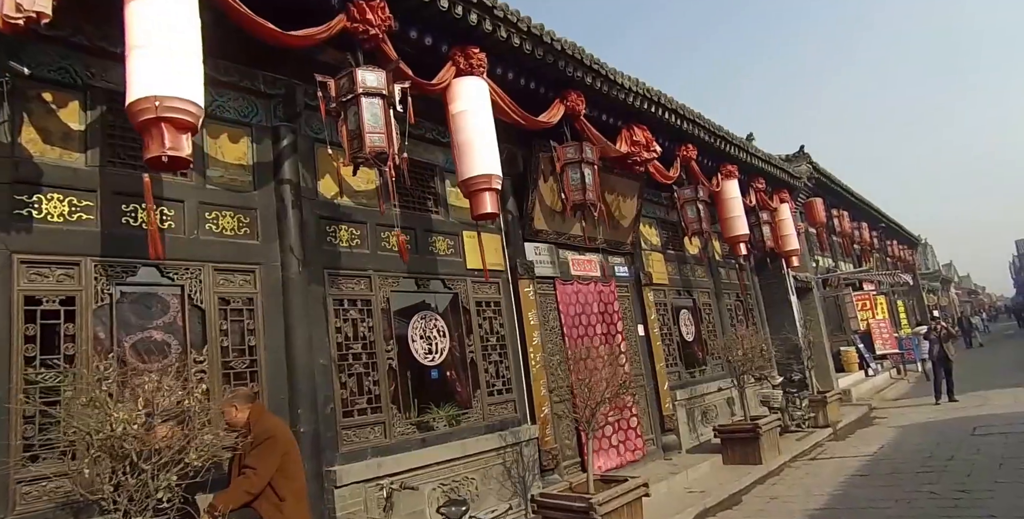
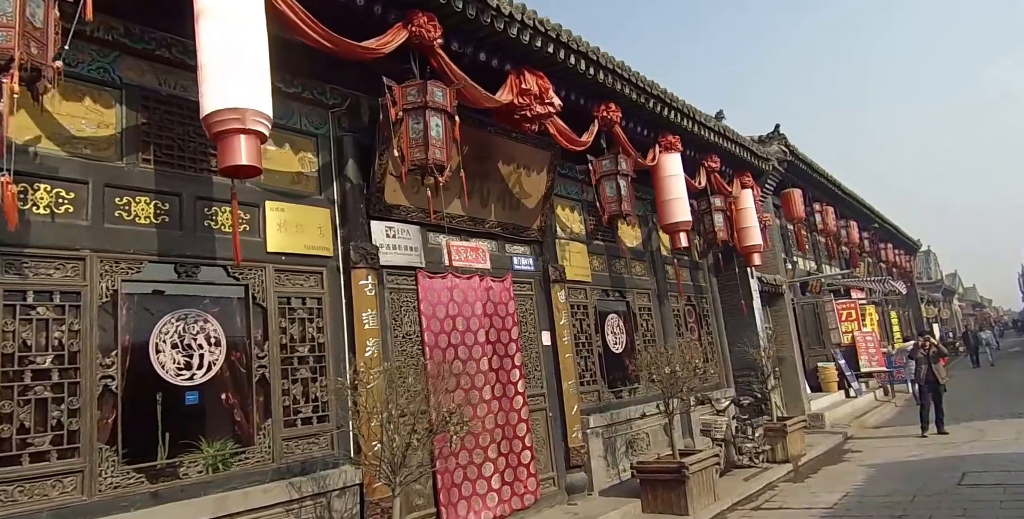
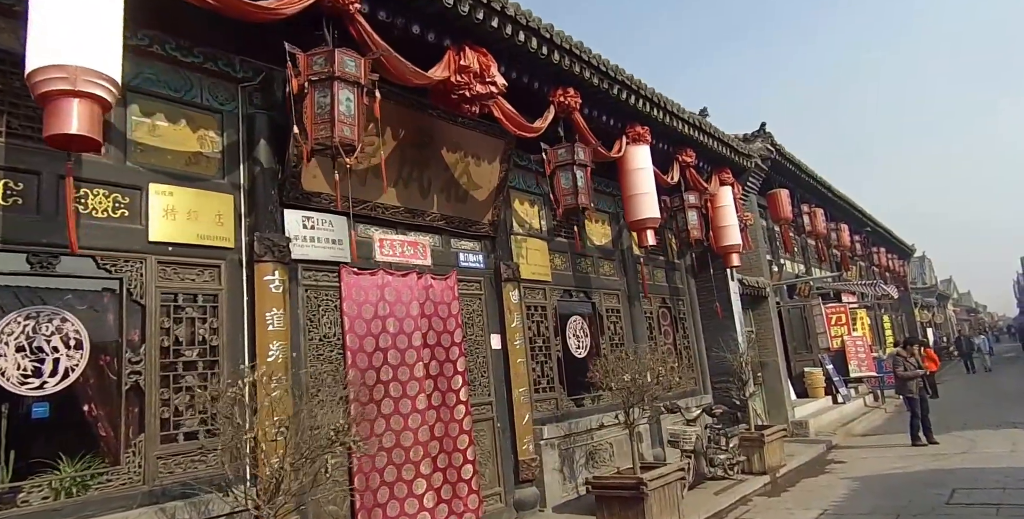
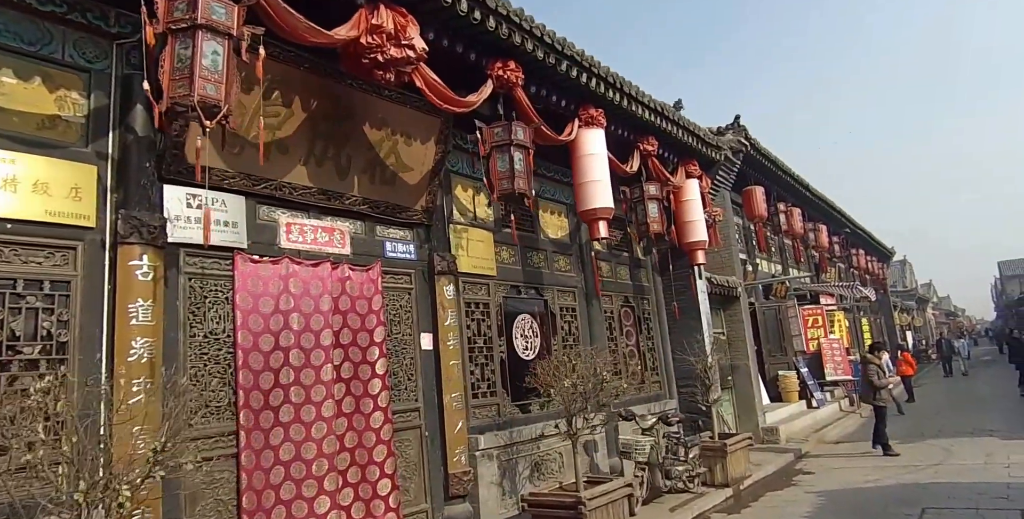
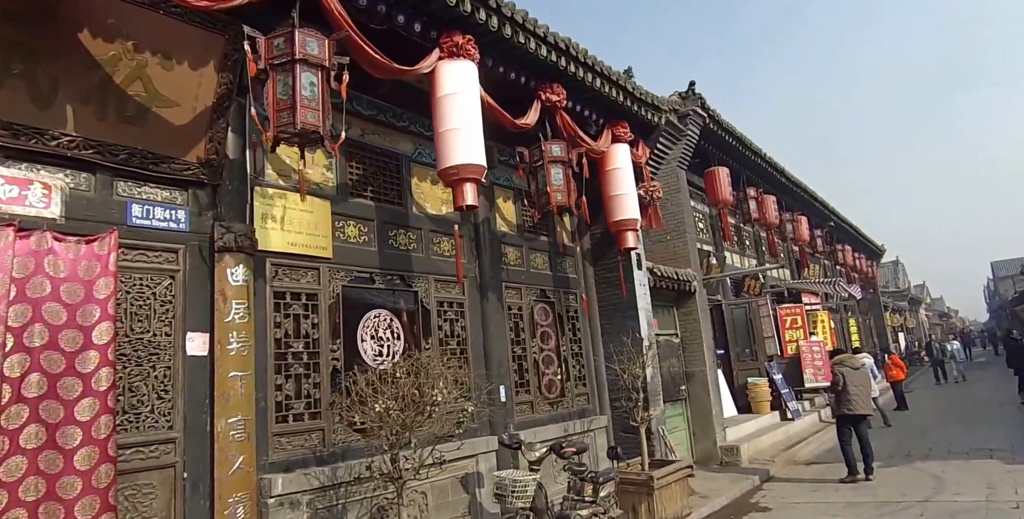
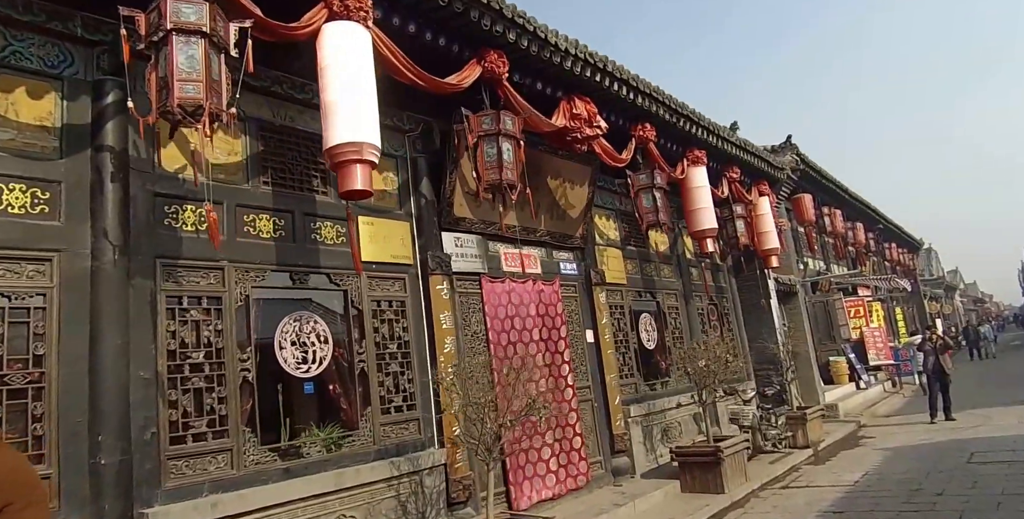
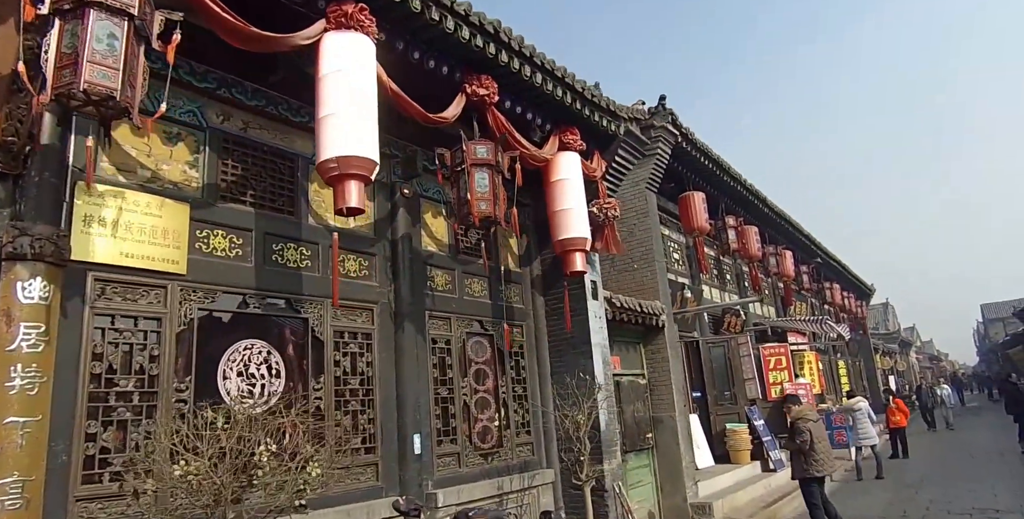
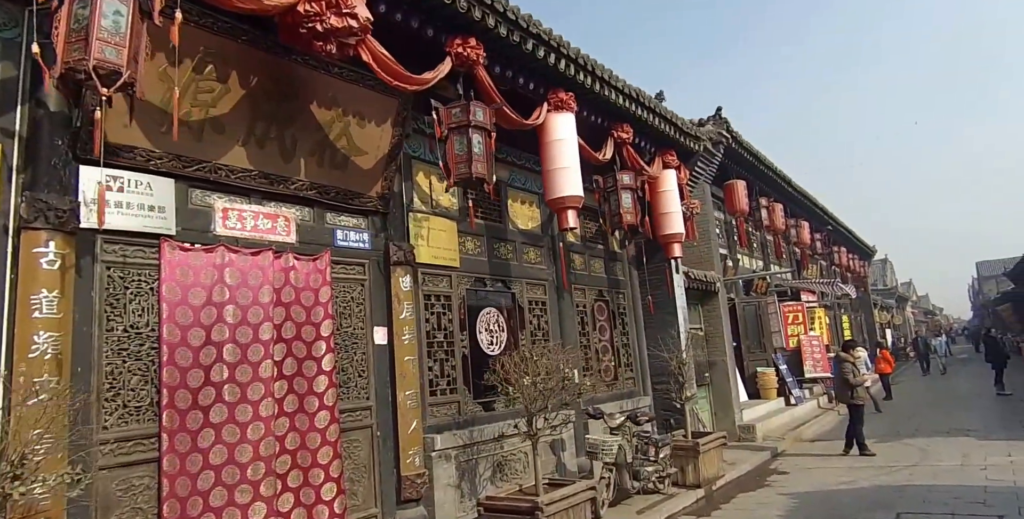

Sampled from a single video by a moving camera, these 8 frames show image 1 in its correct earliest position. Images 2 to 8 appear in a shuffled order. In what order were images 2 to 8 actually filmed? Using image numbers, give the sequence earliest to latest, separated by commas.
6, 2, 3, 4, 8, 5, 7
